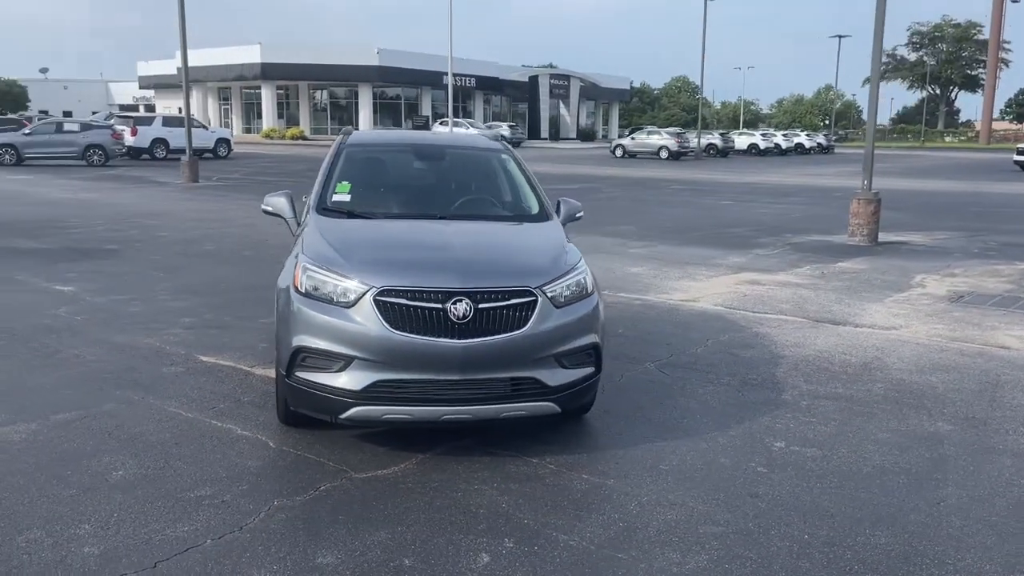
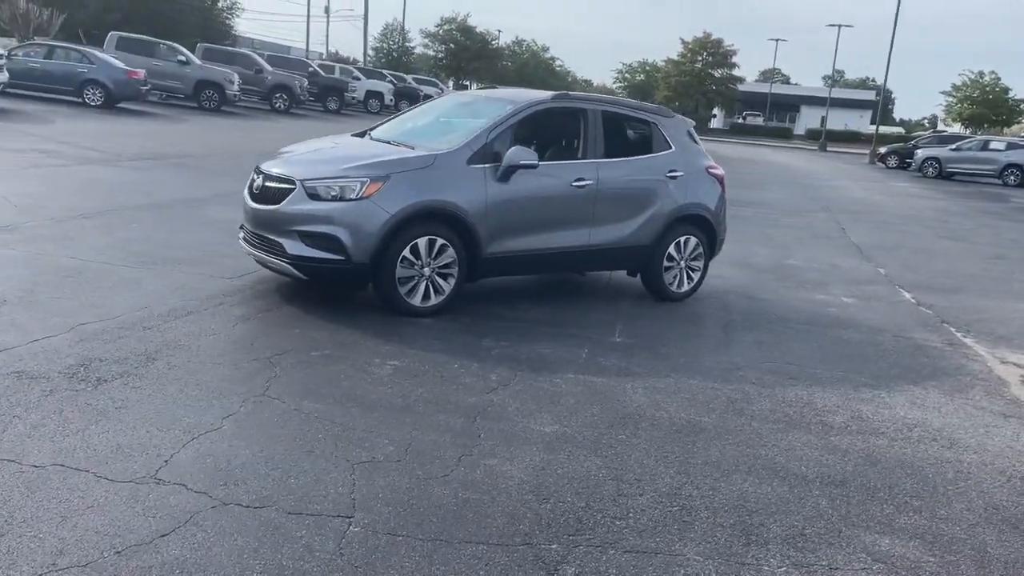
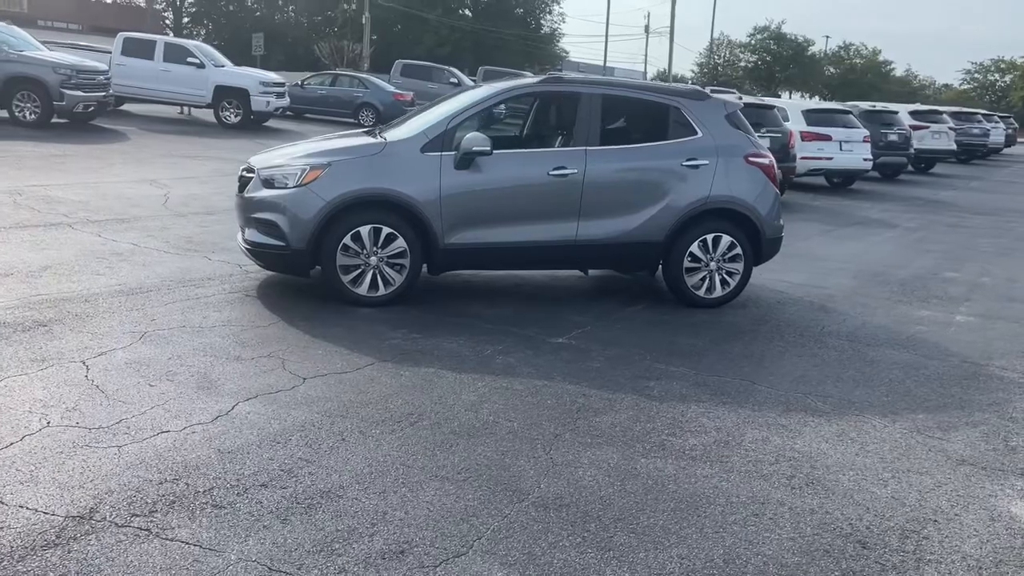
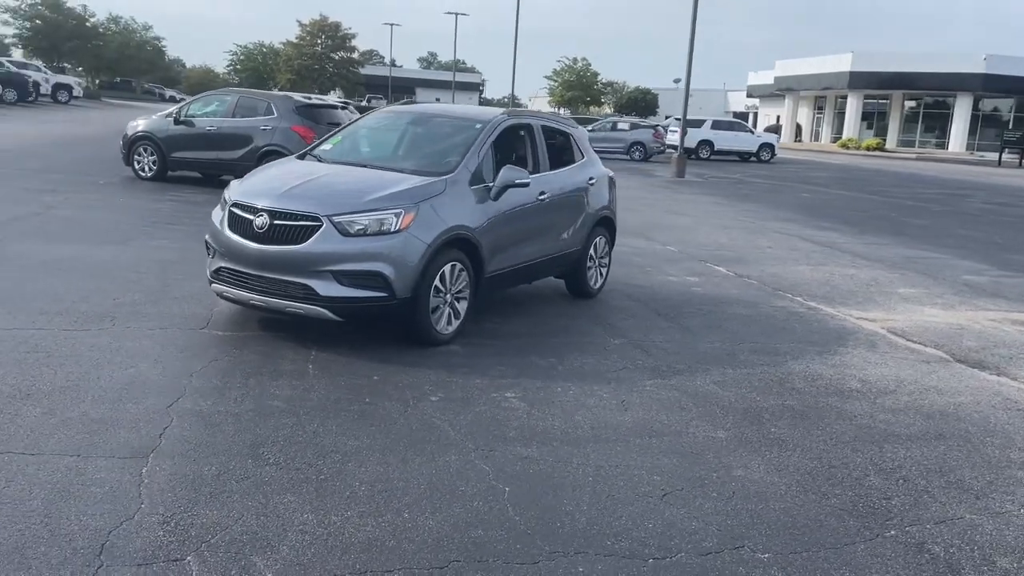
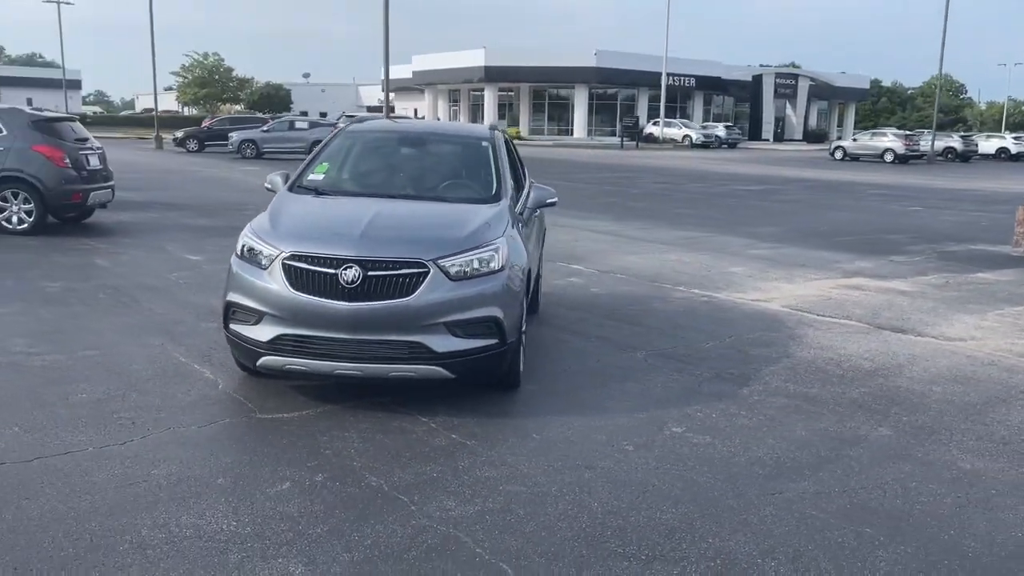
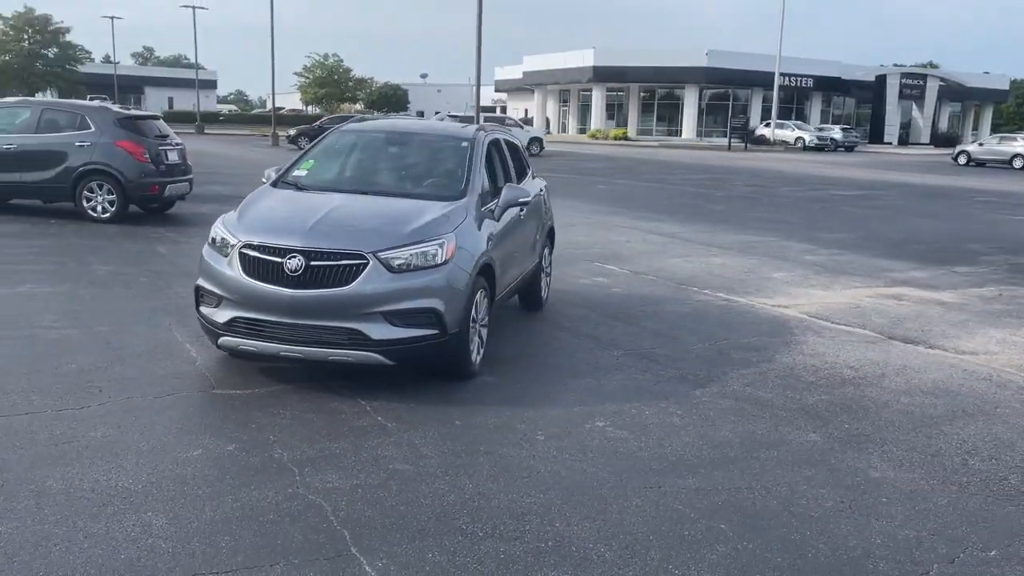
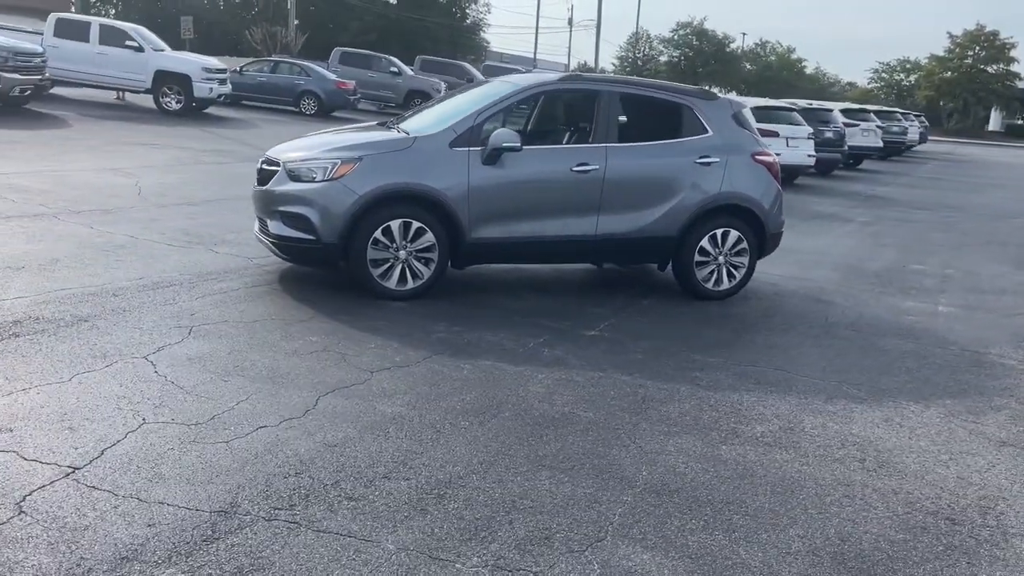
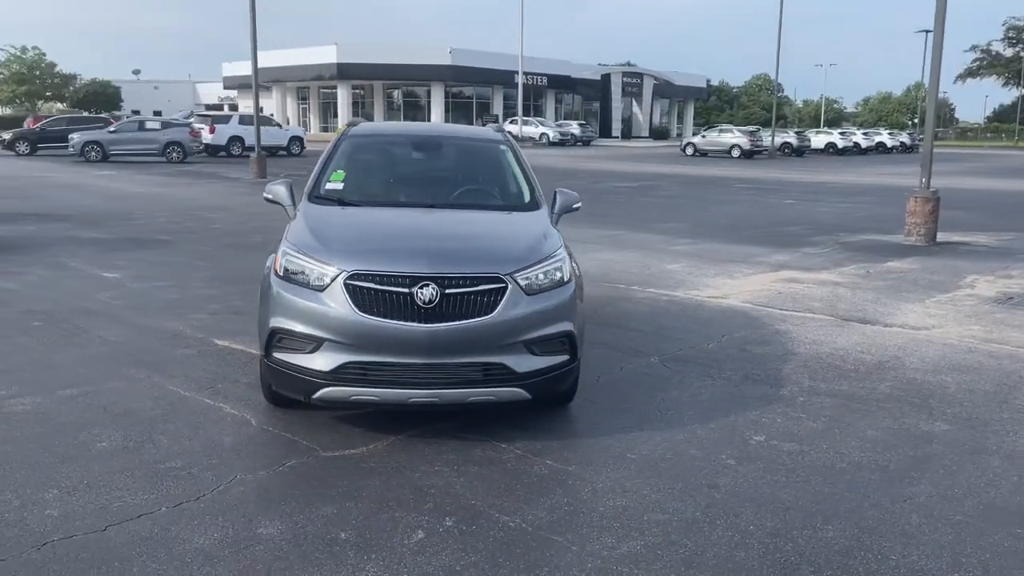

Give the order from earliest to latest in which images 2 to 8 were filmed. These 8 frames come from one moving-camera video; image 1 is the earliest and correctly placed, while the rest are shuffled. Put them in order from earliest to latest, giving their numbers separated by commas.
8, 5, 6, 4, 2, 7, 3
